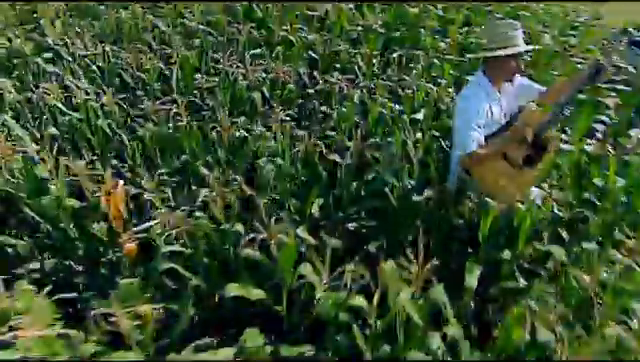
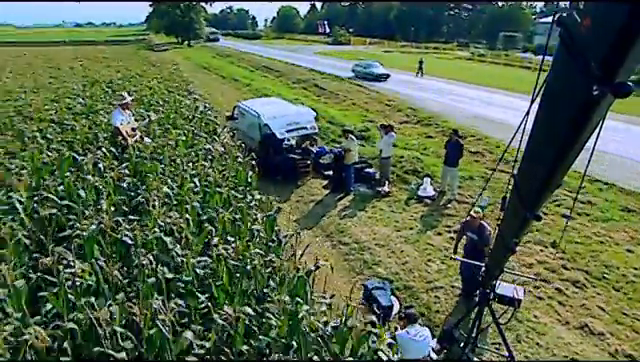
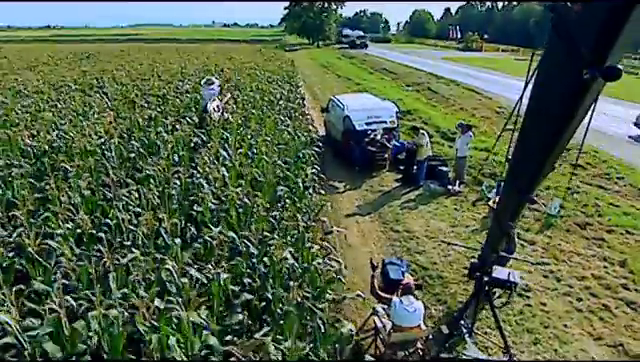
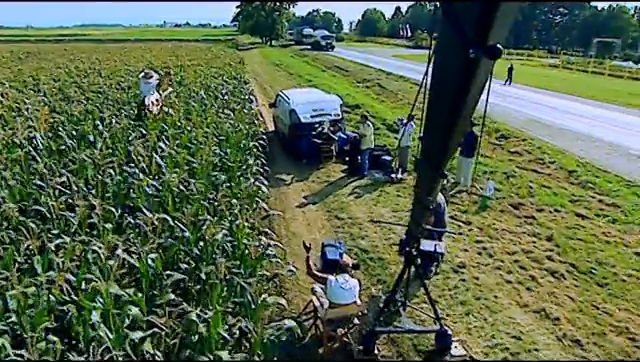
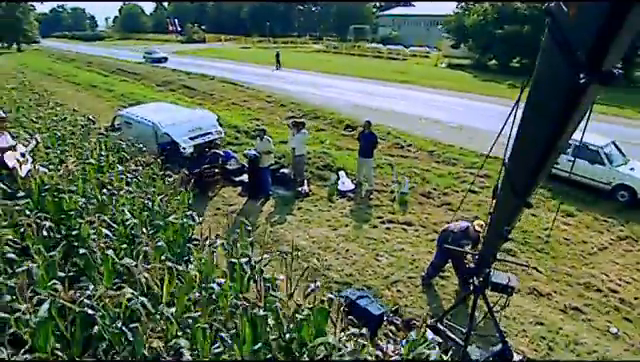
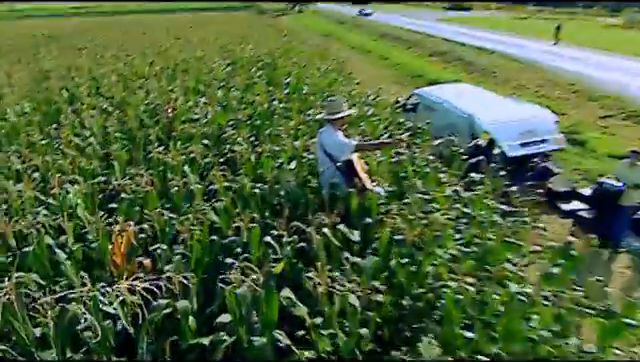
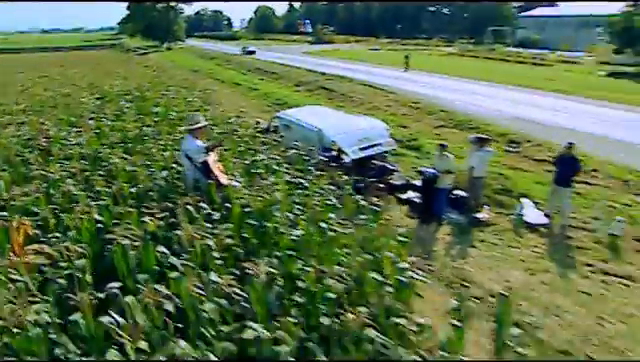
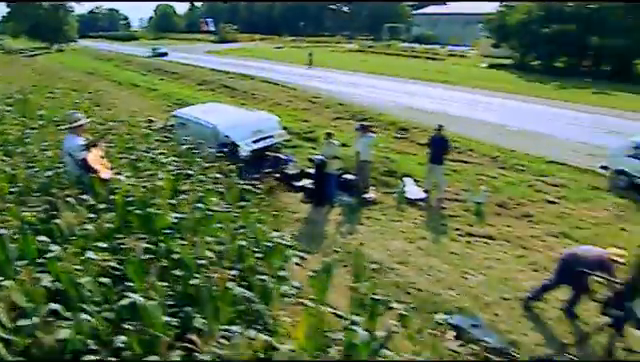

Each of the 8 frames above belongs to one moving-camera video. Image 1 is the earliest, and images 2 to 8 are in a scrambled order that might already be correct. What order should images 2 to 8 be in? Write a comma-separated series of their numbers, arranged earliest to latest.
6, 7, 8, 5, 2, 3, 4
